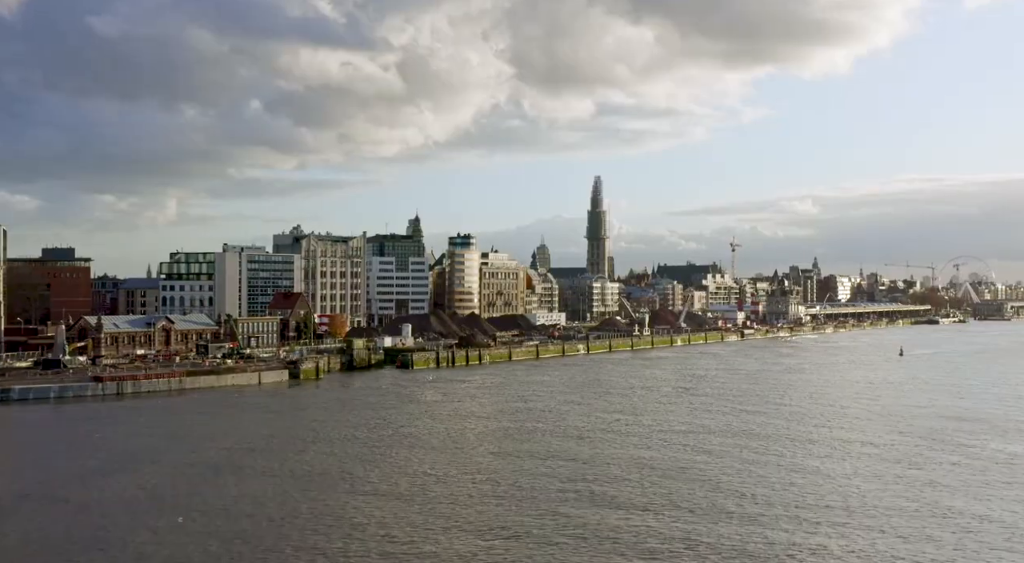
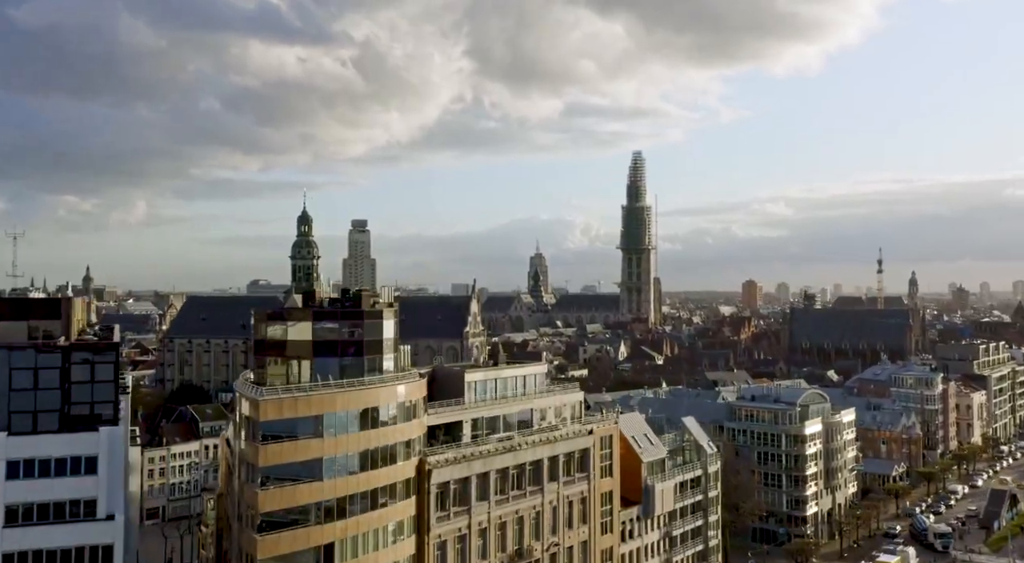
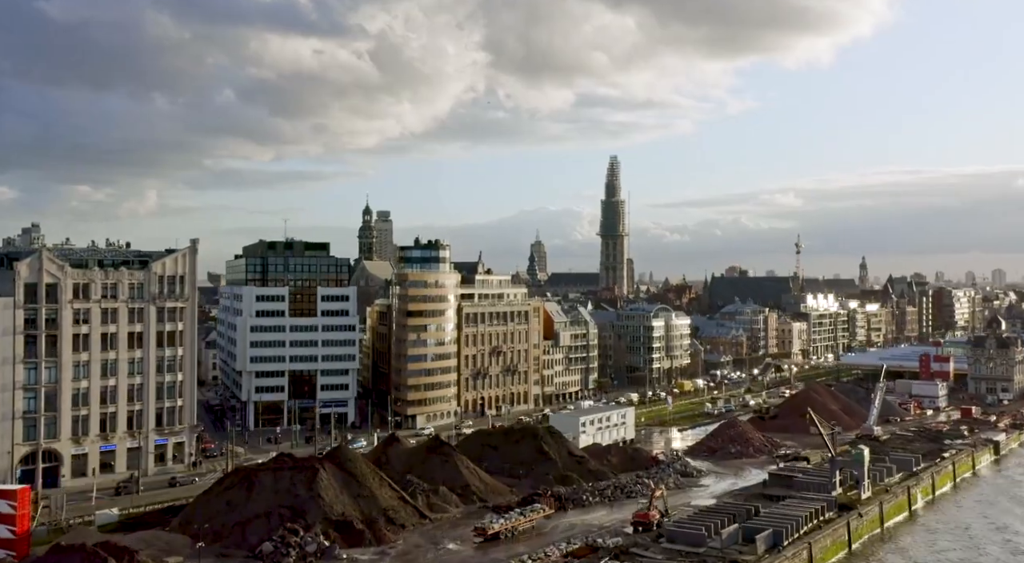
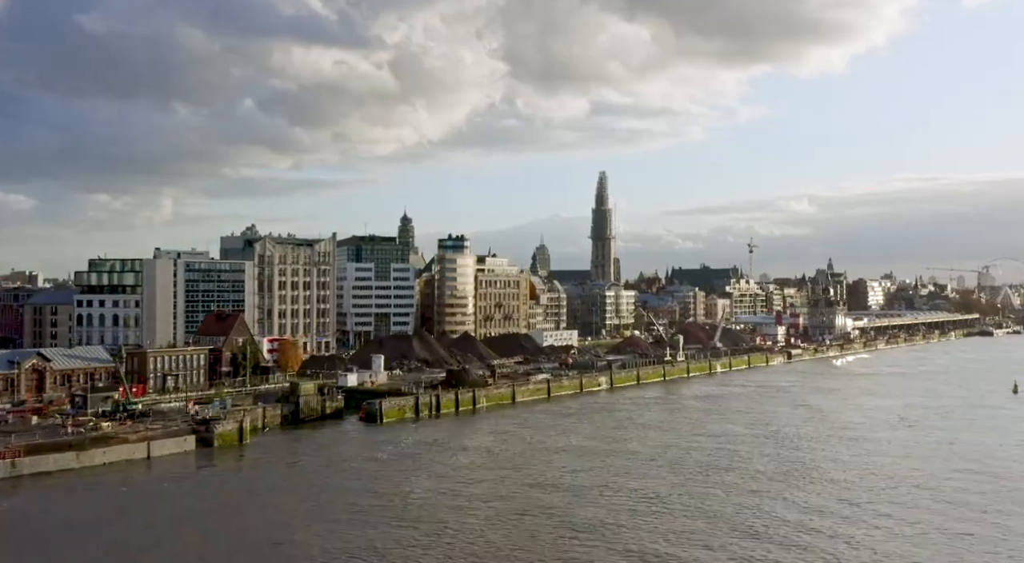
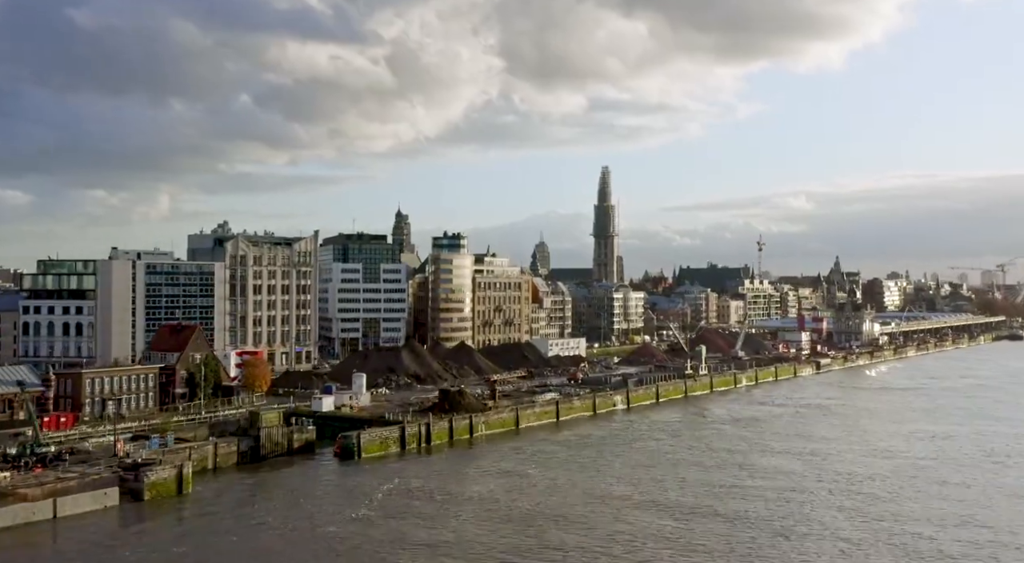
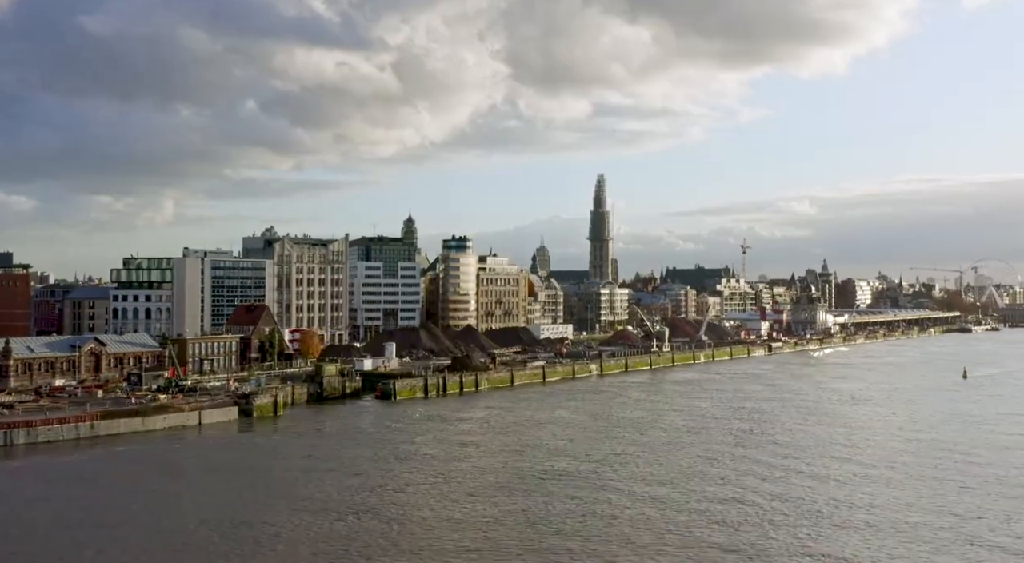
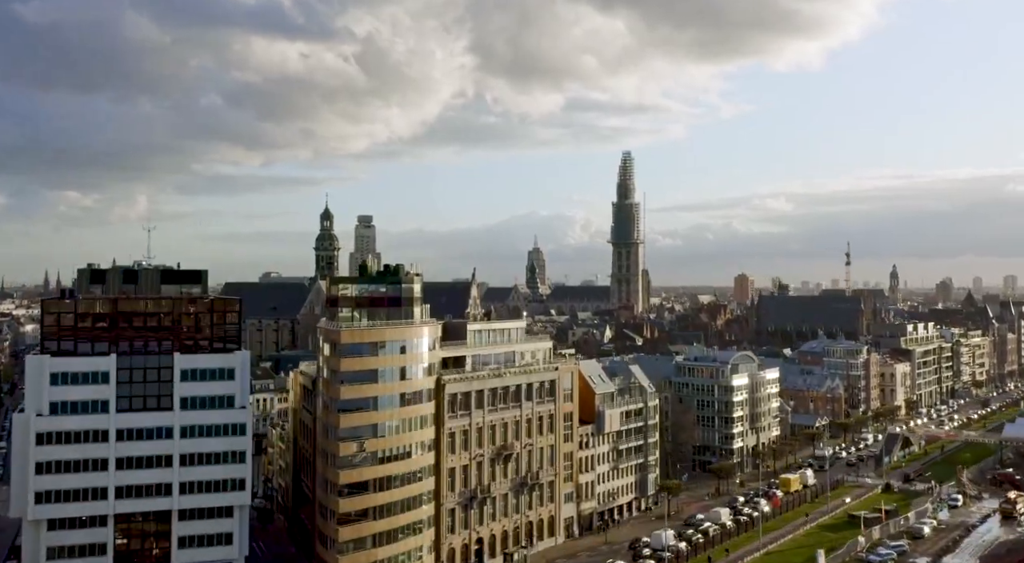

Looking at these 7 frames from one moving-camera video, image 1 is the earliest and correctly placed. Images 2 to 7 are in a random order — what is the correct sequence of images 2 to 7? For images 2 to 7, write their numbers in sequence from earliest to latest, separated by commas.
6, 4, 5, 3, 7, 2
